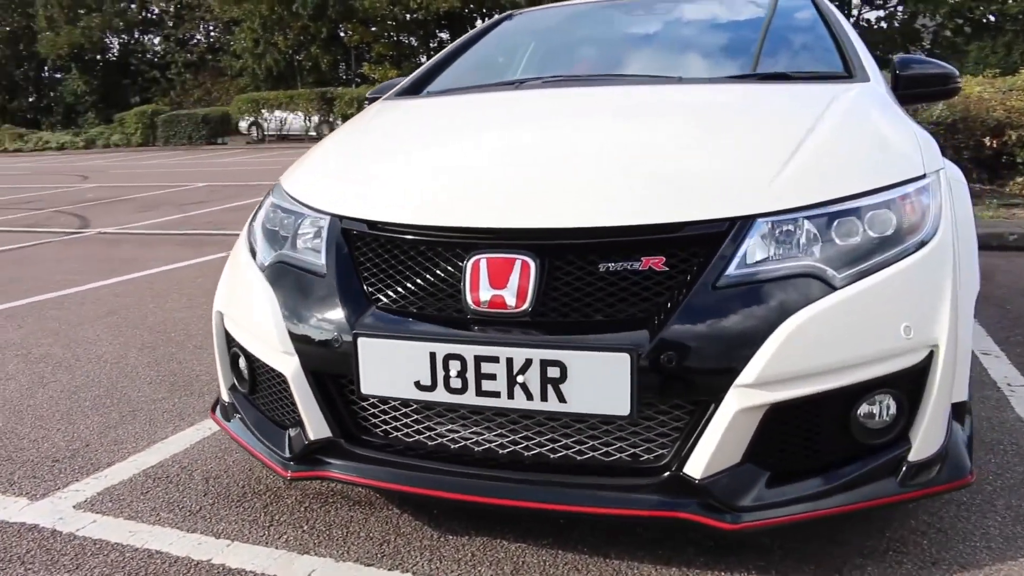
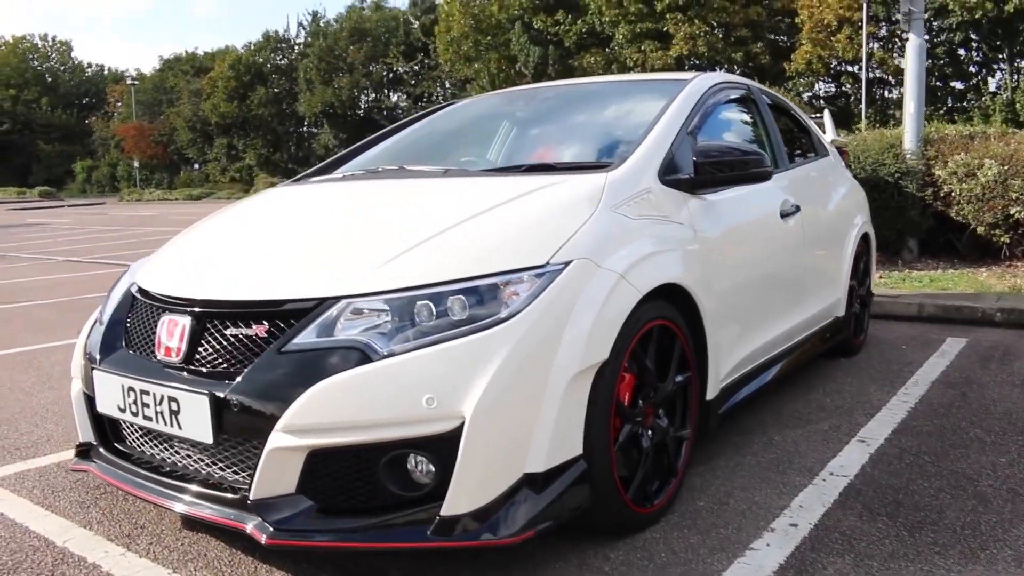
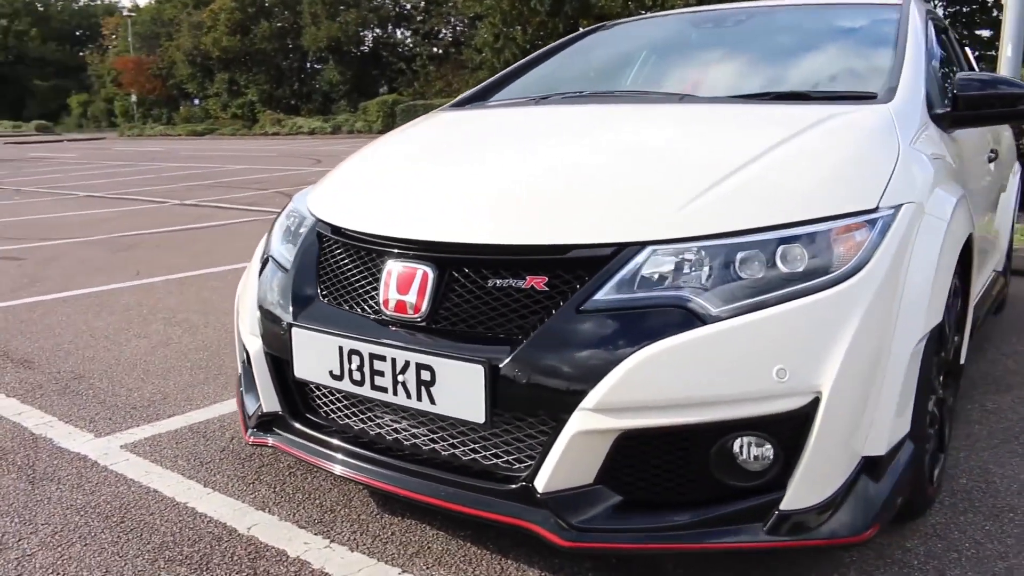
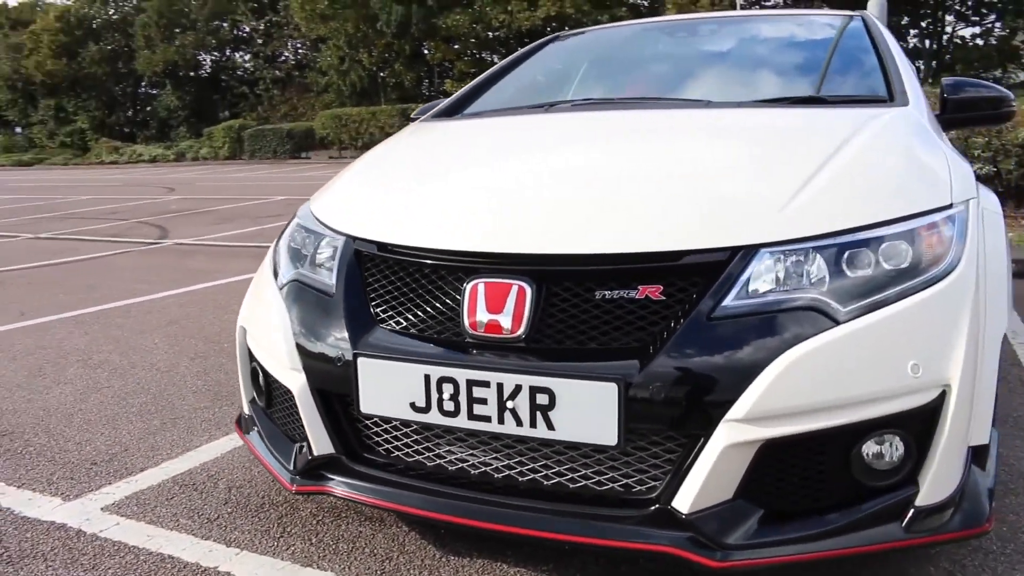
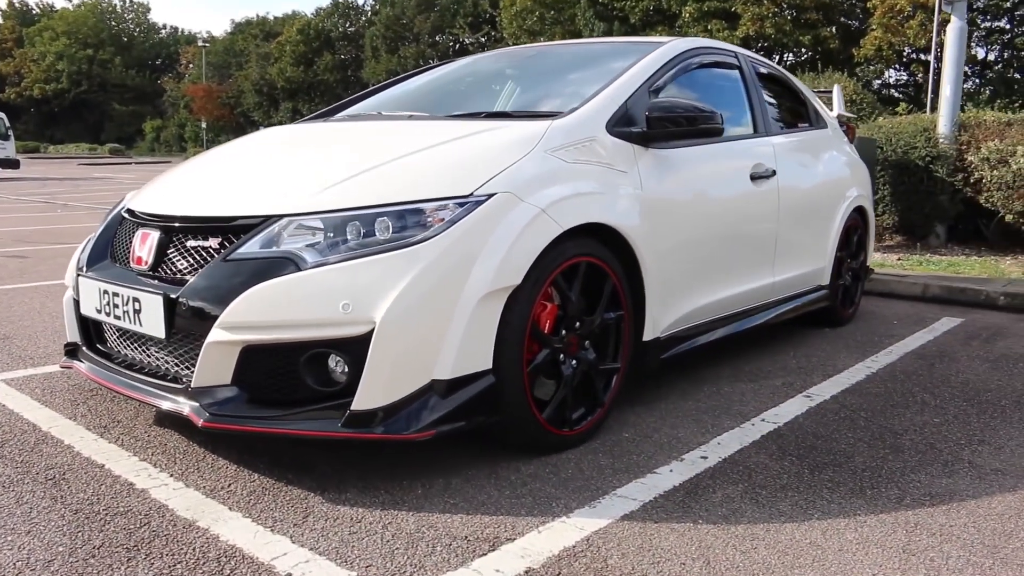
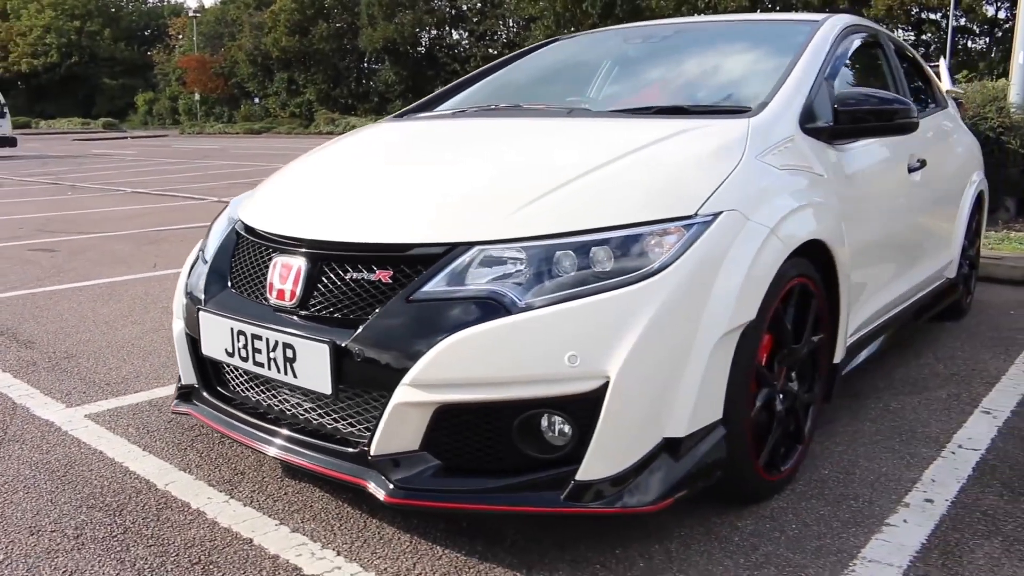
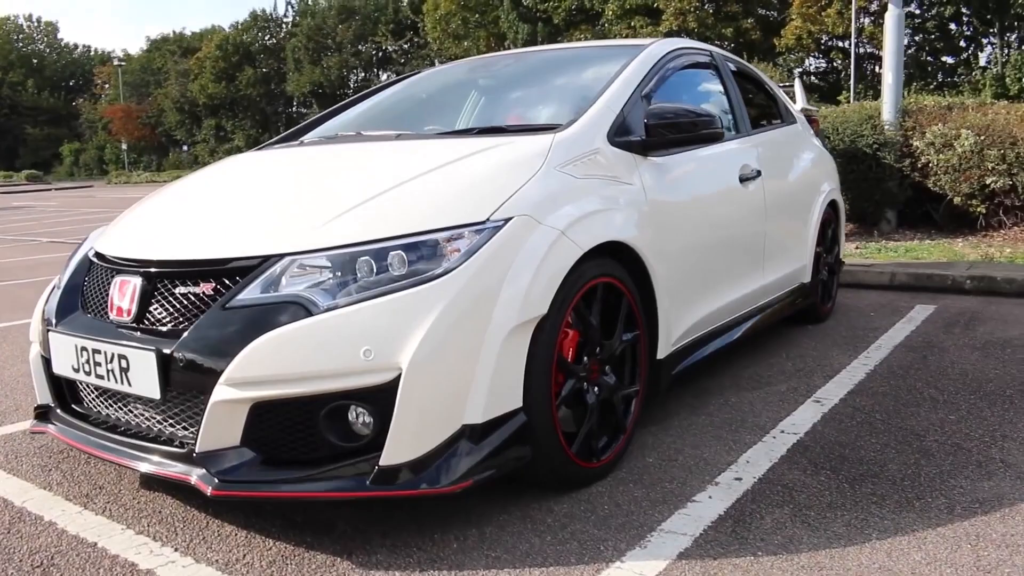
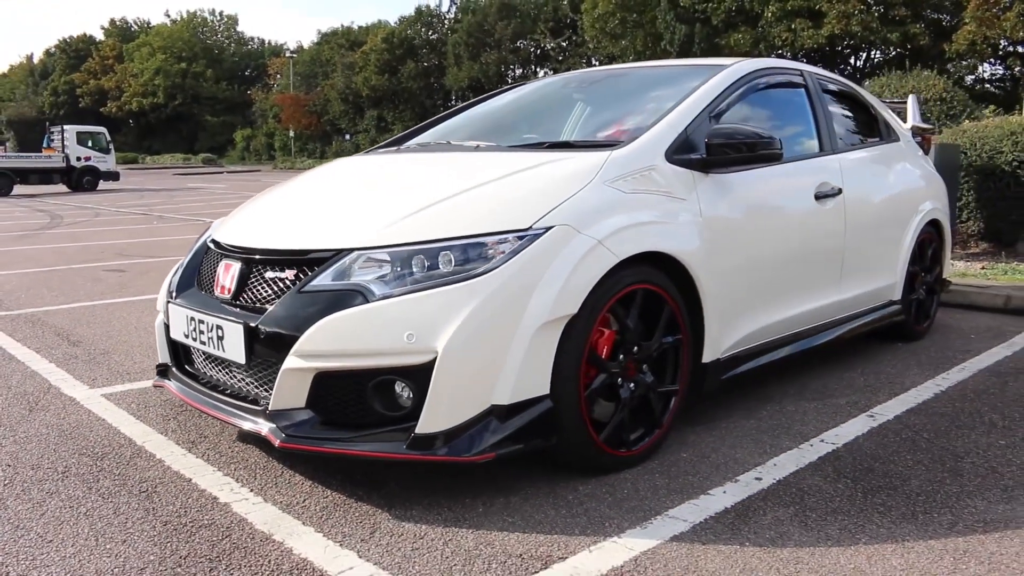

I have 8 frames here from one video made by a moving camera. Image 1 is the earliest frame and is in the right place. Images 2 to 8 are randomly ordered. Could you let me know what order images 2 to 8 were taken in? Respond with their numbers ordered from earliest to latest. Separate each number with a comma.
4, 3, 6, 8, 5, 7, 2
